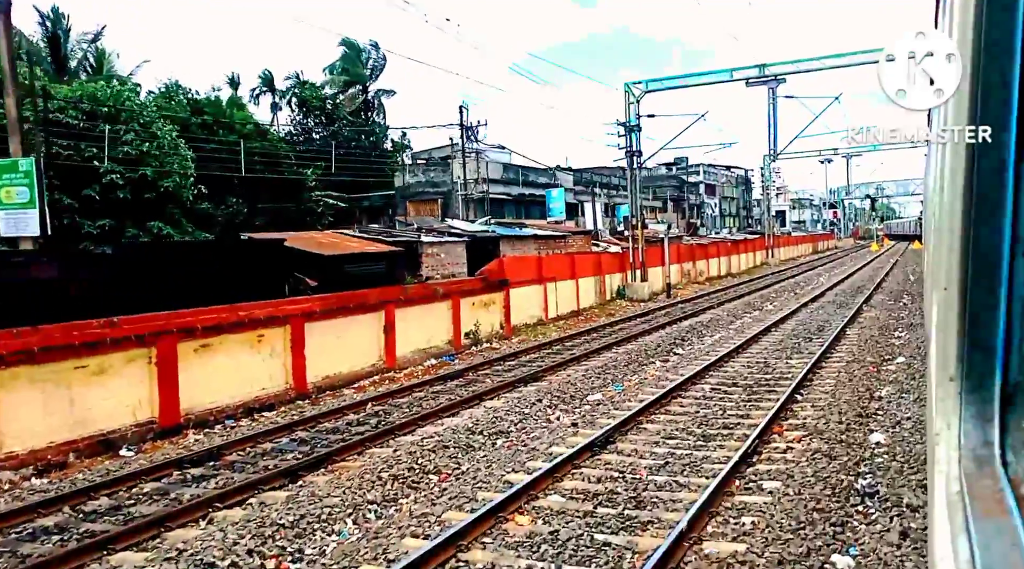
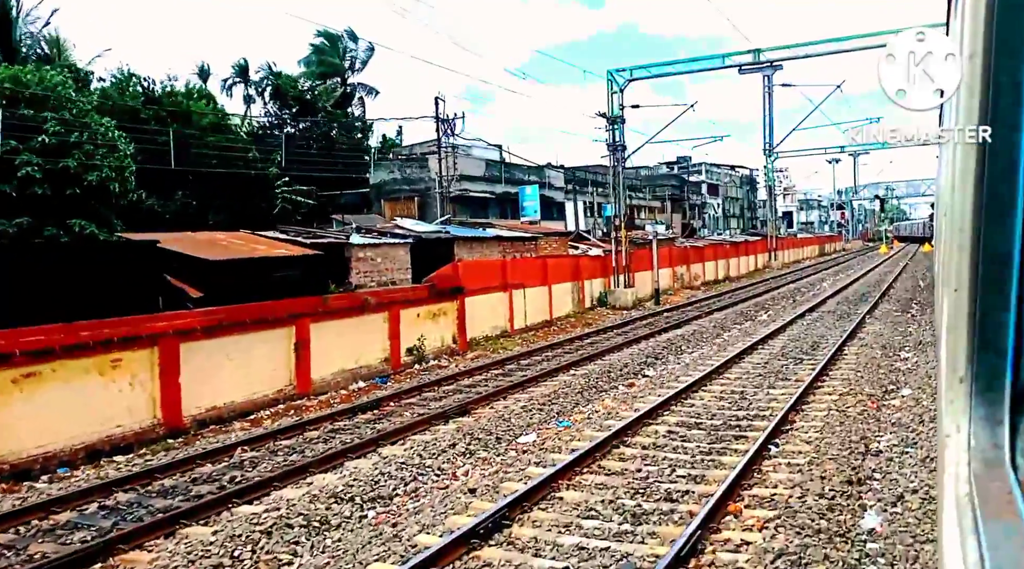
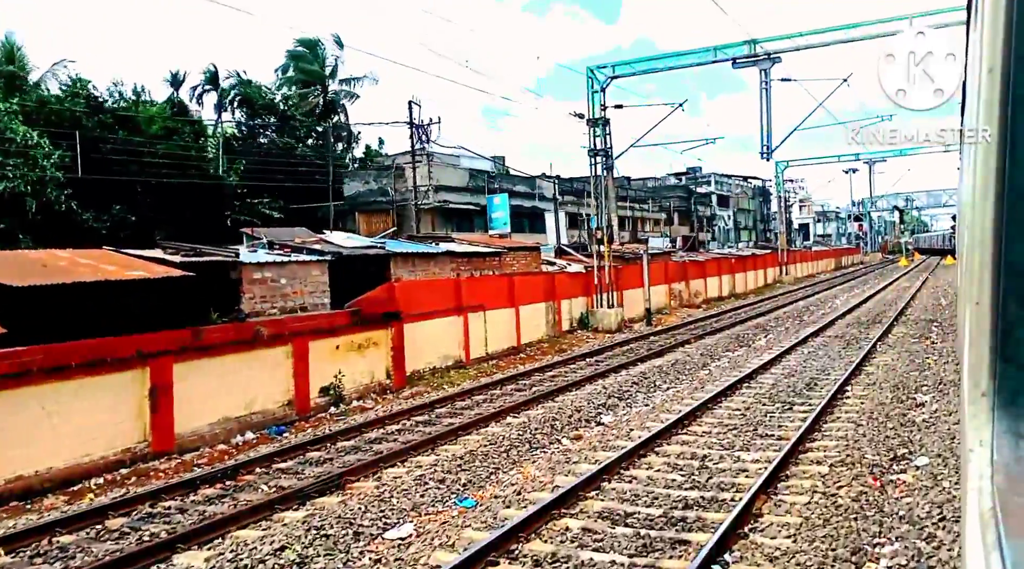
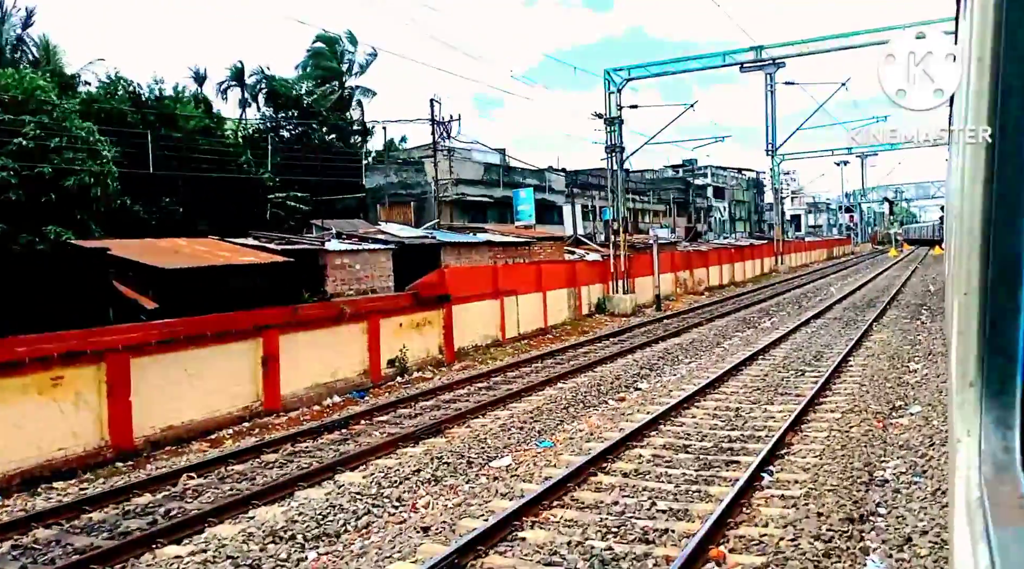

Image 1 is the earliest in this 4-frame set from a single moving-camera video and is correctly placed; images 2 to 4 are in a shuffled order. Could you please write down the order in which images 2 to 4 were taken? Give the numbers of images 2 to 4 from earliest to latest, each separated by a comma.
2, 4, 3
